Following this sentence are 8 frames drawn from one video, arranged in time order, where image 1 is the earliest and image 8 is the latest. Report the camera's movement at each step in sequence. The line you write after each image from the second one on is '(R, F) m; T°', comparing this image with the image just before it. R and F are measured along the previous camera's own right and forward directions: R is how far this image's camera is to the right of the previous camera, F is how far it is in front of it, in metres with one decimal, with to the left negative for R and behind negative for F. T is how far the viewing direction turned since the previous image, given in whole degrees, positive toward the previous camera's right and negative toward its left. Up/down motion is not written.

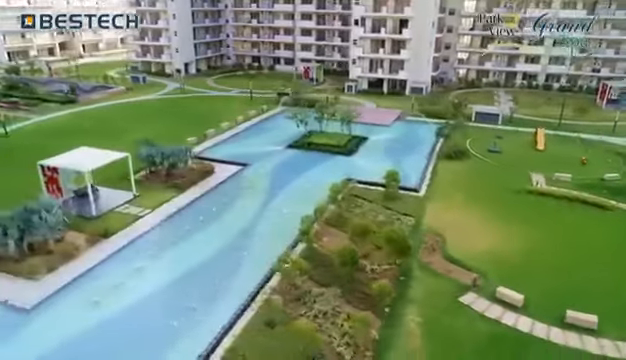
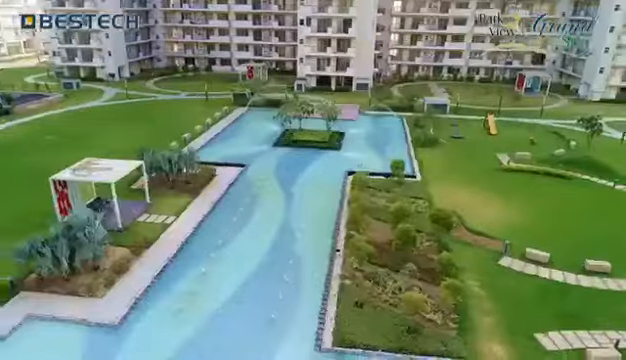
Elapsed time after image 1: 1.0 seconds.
(-5.8, -0.6) m; +12°
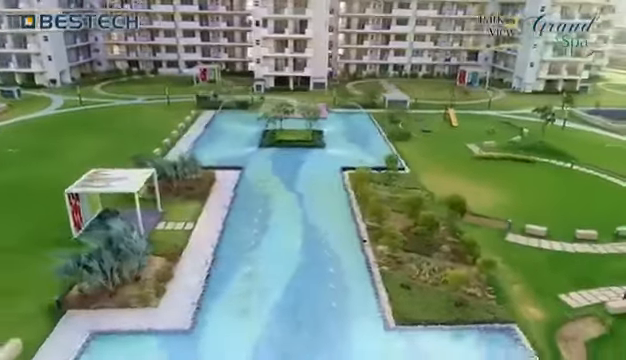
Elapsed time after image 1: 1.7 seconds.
(-4.3, -0.6) m; +9°
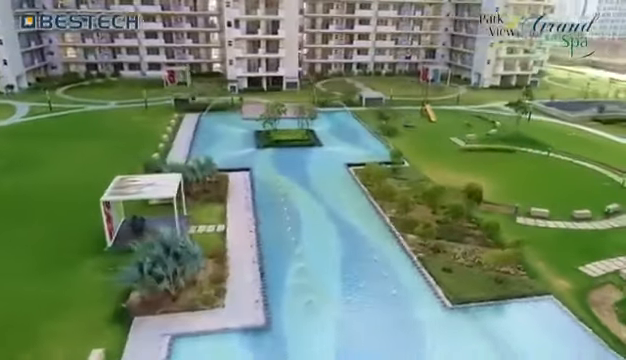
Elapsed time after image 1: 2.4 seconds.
(-4.1, -0.6) m; +7°
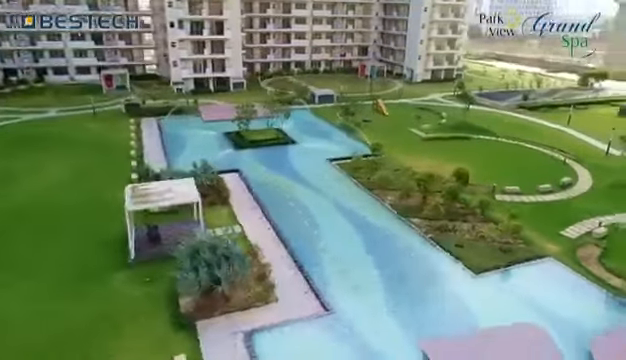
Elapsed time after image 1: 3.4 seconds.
(-4.7, -0.6) m; +11°
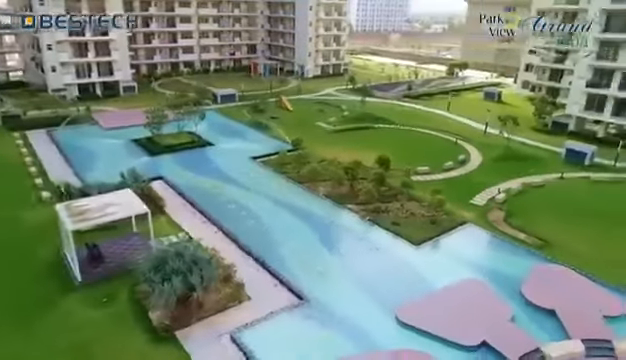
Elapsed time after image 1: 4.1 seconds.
(-2.9, -0.4) m; +15°
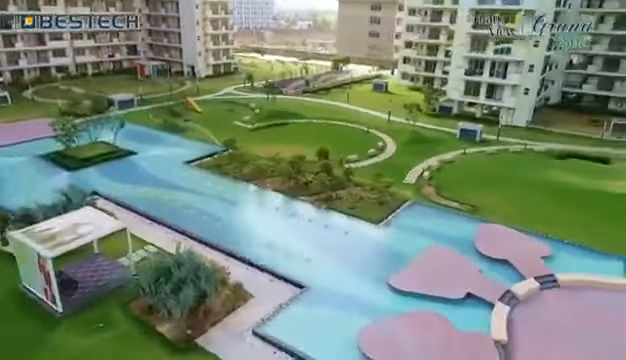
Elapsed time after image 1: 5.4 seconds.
(-4.4, -0.4) m; +16°
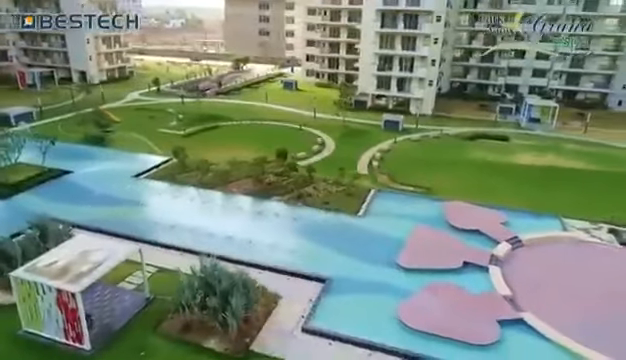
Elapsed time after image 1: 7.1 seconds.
(-5.3, -0.2) m; +15°
